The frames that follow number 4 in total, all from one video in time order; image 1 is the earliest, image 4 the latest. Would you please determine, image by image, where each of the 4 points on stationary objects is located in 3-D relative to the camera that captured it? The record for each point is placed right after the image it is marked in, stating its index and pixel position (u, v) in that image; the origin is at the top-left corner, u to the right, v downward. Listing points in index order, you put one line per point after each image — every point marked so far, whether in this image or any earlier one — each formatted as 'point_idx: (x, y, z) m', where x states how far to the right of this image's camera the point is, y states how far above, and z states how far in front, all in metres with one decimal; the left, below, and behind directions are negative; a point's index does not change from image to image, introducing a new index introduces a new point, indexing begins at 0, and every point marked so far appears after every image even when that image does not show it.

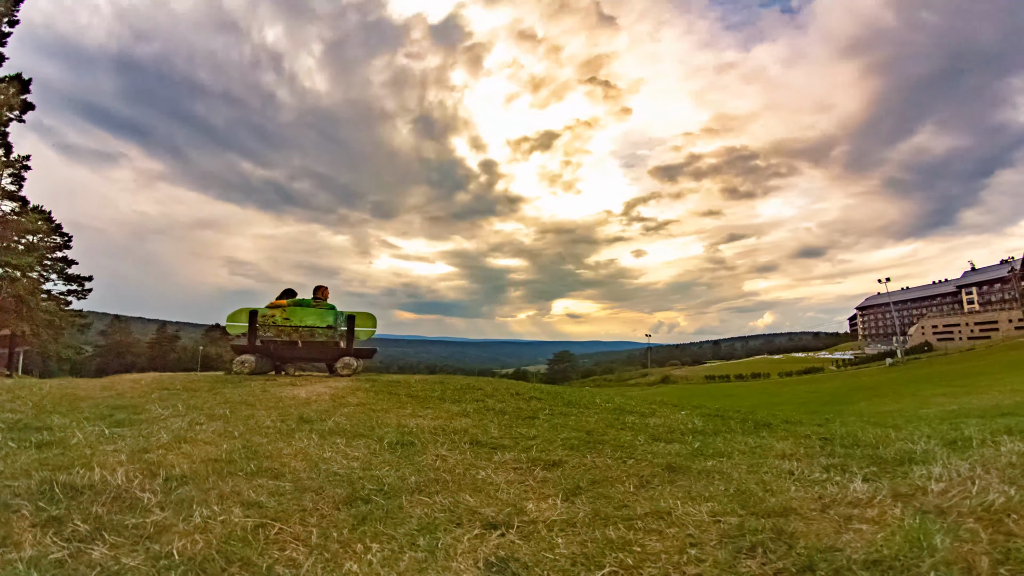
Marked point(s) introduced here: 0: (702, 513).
0: (+2.6, -3.0, +6.3) m
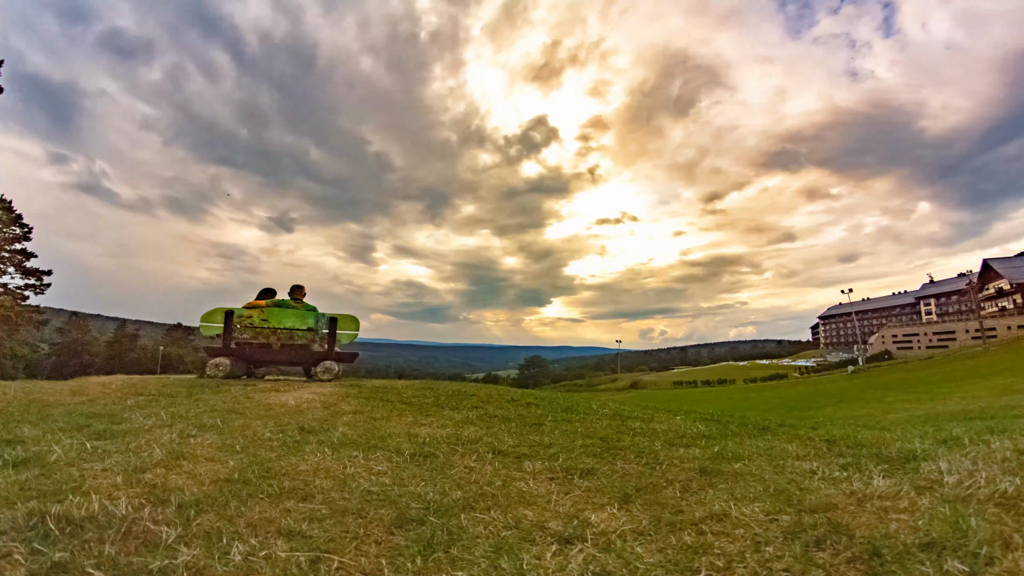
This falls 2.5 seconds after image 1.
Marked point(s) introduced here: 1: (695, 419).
0: (+3.5, -3.2, +6.8) m
1: (+4.2, -3.0, +10.6) m
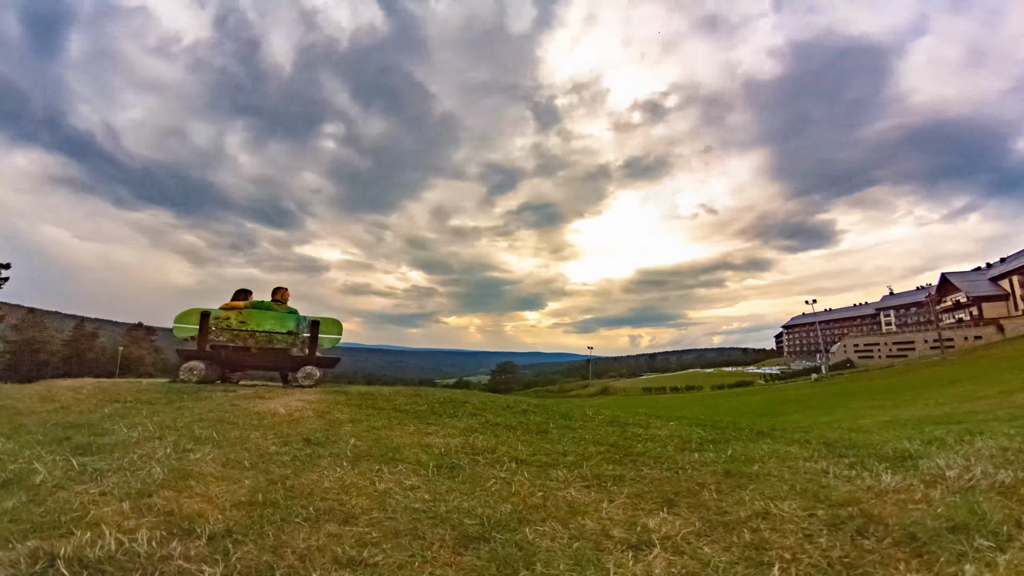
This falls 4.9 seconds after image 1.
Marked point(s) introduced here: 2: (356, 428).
0: (+4.3, -3.4, +7.2) m
1: (+4.2, -3.2, +11.1) m
2: (-2.9, -2.6, +8.7) m
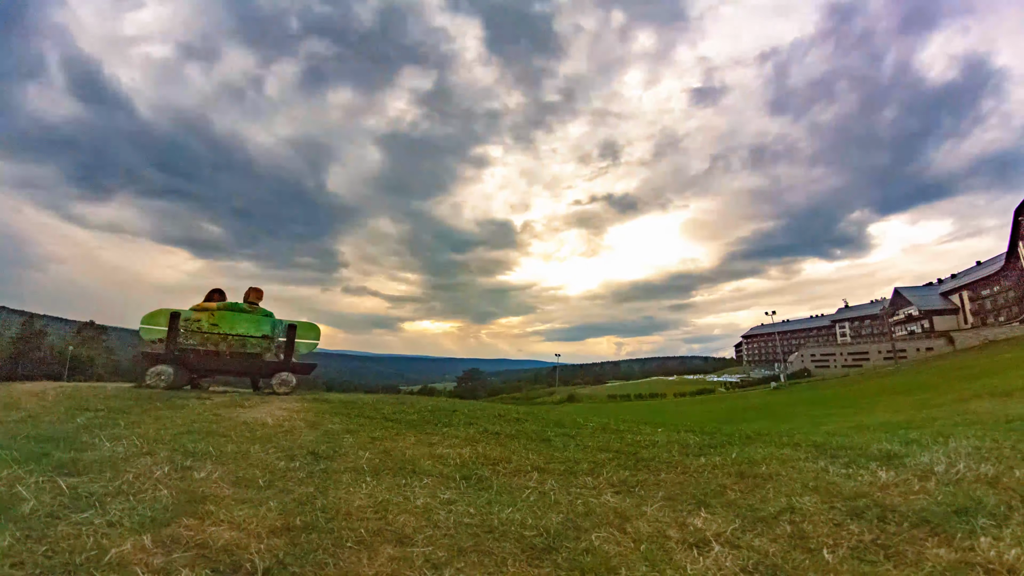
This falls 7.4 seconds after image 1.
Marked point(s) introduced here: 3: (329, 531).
0: (+4.8, -3.4, +7.5) m
1: (+4.0, -3.4, +11.3) m
2: (-2.5, -2.5, +7.6) m
3: (-1.8, -2.5, +4.8) m
